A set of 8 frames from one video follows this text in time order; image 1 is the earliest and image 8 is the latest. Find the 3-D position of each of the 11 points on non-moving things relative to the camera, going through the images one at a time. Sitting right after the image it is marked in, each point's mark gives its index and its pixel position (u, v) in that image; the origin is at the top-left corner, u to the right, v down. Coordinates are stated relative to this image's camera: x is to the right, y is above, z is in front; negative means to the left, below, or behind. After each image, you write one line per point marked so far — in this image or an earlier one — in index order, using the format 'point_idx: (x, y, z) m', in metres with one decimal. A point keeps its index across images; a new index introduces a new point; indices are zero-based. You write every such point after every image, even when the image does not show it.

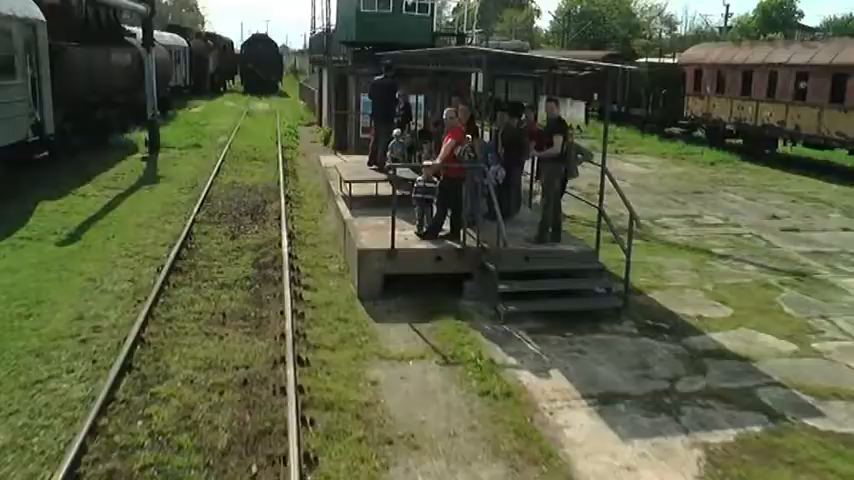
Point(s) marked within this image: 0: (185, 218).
0: (-3.7, +0.3, +12.6) m
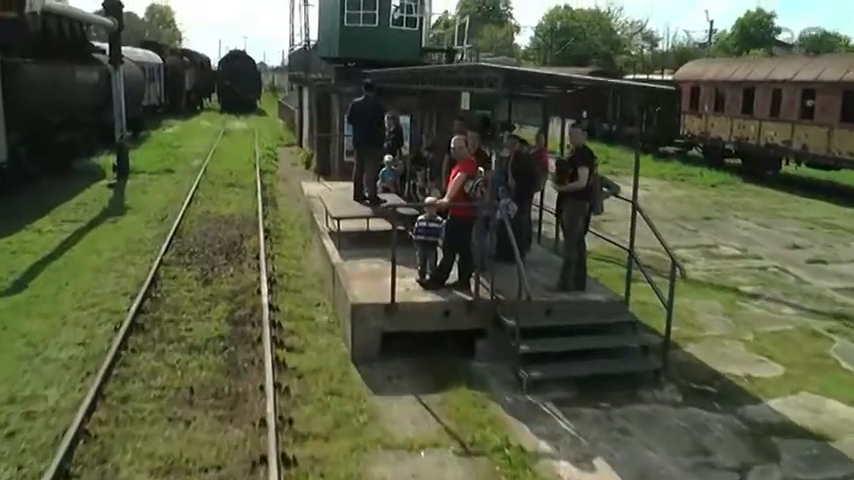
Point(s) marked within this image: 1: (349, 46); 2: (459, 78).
0: (-3.7, -0.3, +11.1) m
1: (-1.8, +4.6, +19.5) m
2: (+0.5, +2.2, +11.3) m
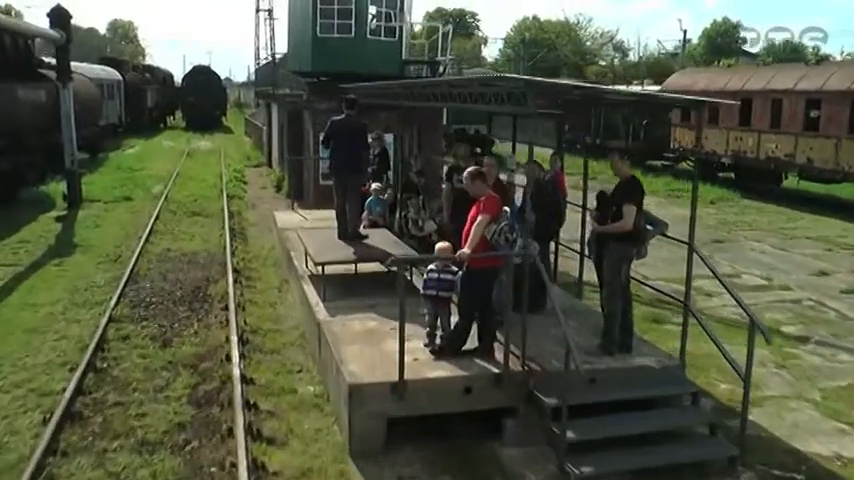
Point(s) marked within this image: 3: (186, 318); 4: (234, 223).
0: (-3.7, -0.8, +9.3) m
1: (-2.2, +3.9, +17.8) m
2: (+0.4, +1.7, +9.7) m
3: (-2.7, -0.9, +9.3) m
4: (-3.7, +0.3, +16.0) m
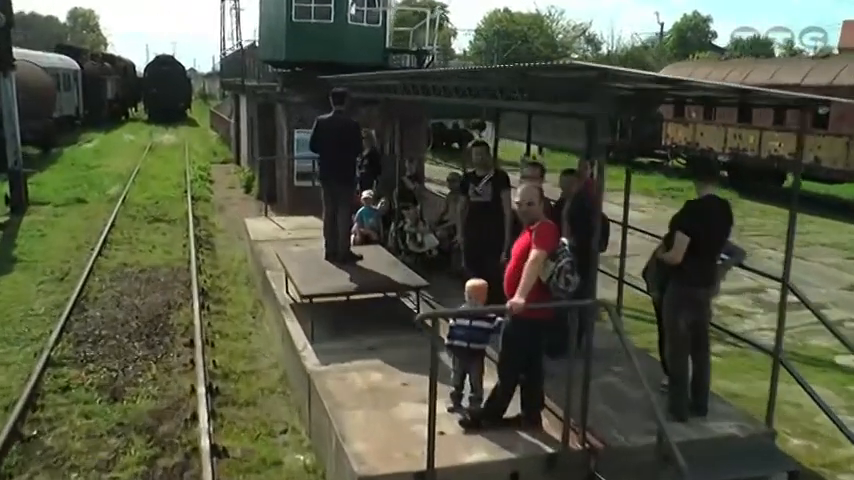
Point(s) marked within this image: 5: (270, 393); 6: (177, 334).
0: (-3.6, -1.0, +7.6) m
1: (-2.5, +3.8, +16.1) m
2: (+0.5, +1.5, +8.1) m
3: (-2.6, -1.1, +7.7) m
4: (-3.9, +0.2, +14.3) m
5: (-1.4, -1.3, +7.2) m
6: (-2.5, -0.9, +8.4) m
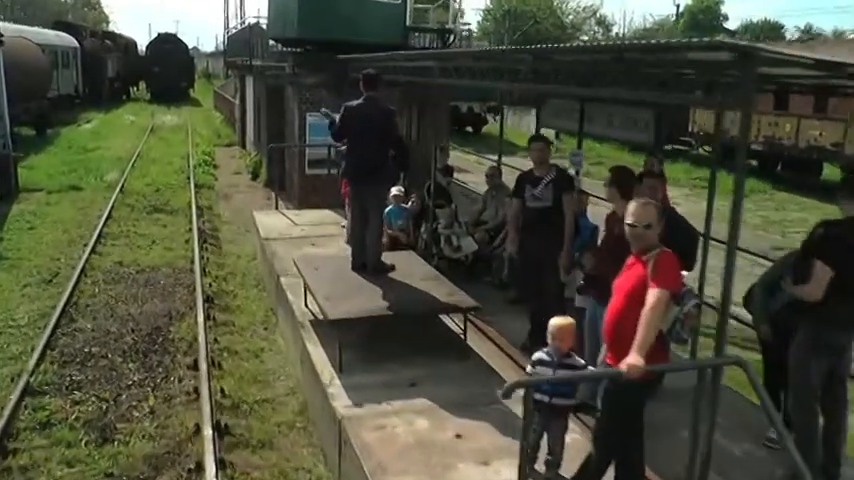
0: (-3.2, -1.1, +6.5) m
1: (-2.1, +3.9, +14.9) m
2: (+0.9, +1.4, +6.9) m
3: (-2.3, -1.2, +6.5) m
4: (-3.5, +0.3, +13.1) m
5: (-1.0, -1.4, +6.1) m
6: (-2.2, -1.0, +7.3) m
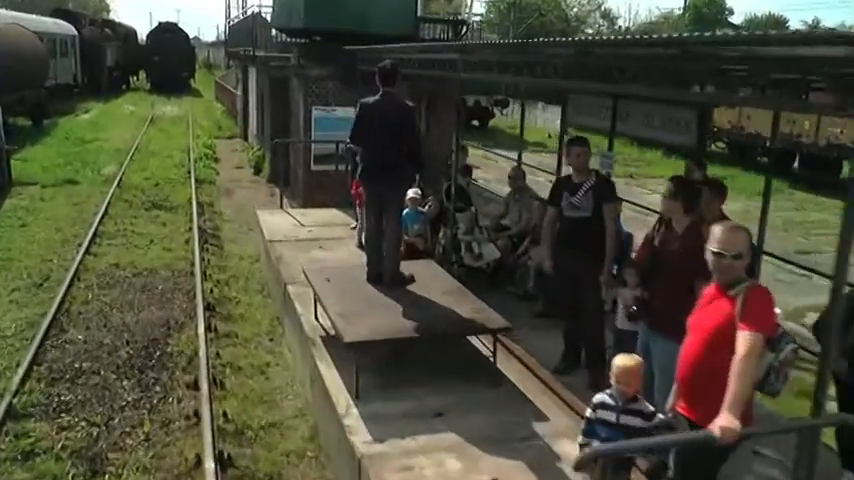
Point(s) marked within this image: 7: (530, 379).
0: (-3.1, -1.1, +5.9) m
1: (-1.9, +3.9, +14.2) m
2: (+1.1, +1.3, +6.3) m
3: (-2.1, -1.2, +6.0) m
4: (-3.3, +0.3, +12.5) m
5: (-0.9, -1.5, +5.5) m
6: (-2.0, -1.0, +6.7) m
7: (+0.7, -1.0, +5.7) m
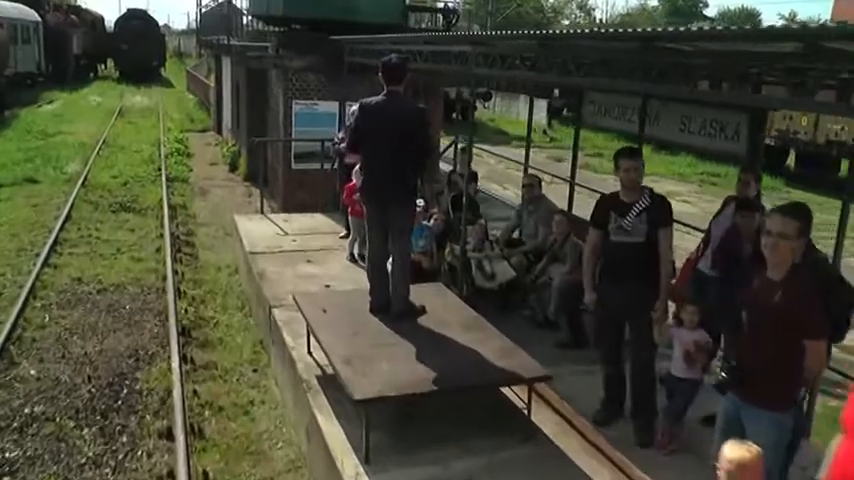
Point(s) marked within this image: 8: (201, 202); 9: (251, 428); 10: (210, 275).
0: (-3.0, -1.3, +4.9) m
1: (-2.0, +3.8, +13.2) m
2: (+1.2, +1.2, +5.5) m
3: (-2.0, -1.4, +5.0) m
4: (-3.4, +0.2, +11.5) m
5: (-0.7, -1.6, +4.6) m
6: (-1.9, -1.2, +5.7) m
7: (+0.8, -1.1, +4.8) m
8: (-3.6, +0.6, +13.4) m
9: (-1.2, -1.3, +5.8) m
10: (-2.4, -0.4, +9.2) m
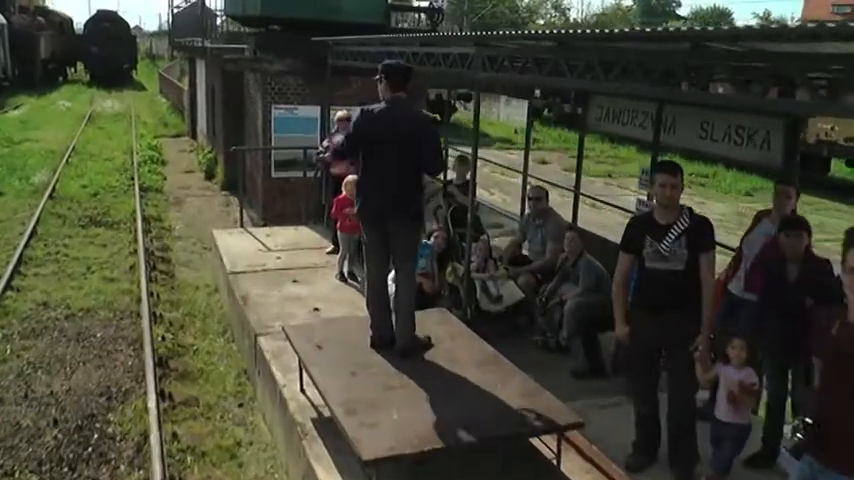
0: (-2.9, -1.5, +4.2) m
1: (-2.3, +3.7, +12.6) m
2: (+1.2, +1.0, +4.9) m
3: (-1.9, -1.5, +4.4) m
4: (-3.6, 0.0, +10.8) m
5: (-0.6, -1.8, +4.0) m
6: (-1.9, -1.4, +5.1) m
7: (+0.9, -1.3, +4.3) m
8: (-3.8, +0.4, +12.8) m
9: (-1.2, -1.5, +5.2) m
10: (-2.5, -0.6, +8.6) m
